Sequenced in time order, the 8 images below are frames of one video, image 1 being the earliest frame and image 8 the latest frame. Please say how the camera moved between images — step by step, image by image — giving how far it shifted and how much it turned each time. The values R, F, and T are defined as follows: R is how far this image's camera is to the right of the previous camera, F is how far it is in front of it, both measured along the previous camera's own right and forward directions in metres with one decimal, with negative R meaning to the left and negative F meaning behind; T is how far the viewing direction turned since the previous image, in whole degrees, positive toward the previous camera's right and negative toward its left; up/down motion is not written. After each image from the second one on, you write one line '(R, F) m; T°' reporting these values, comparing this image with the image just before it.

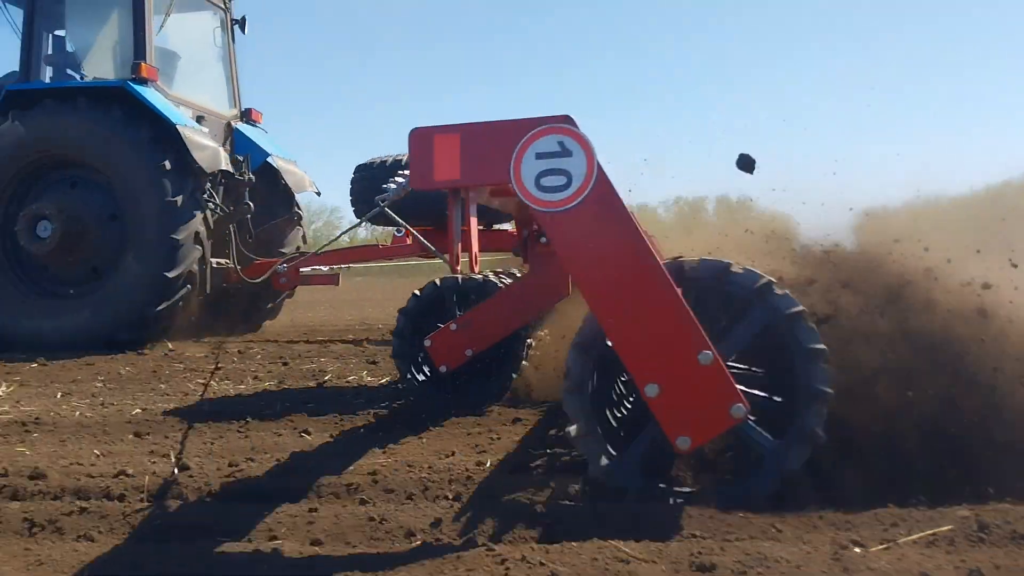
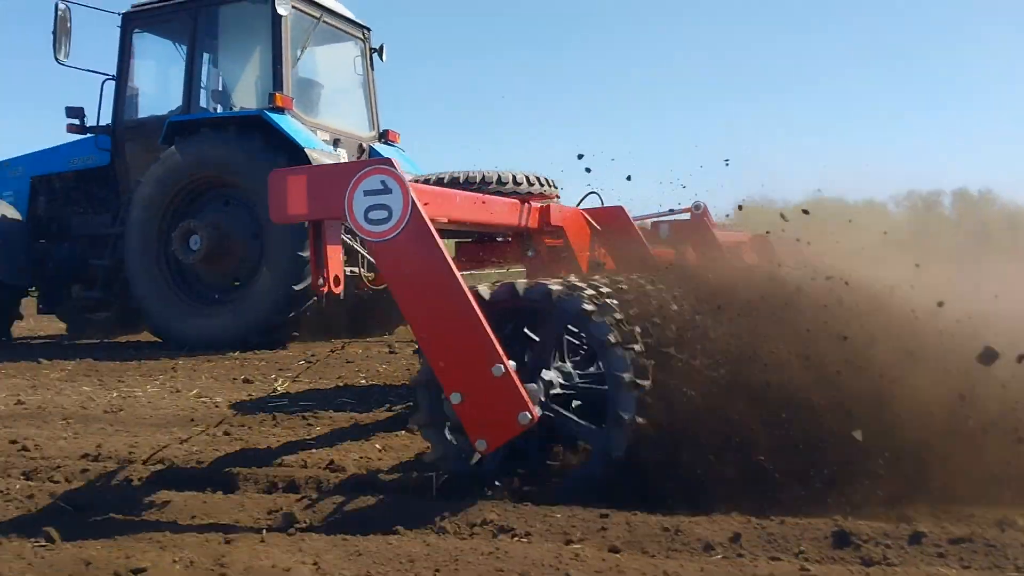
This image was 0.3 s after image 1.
(+1.1, -0.2) m; -12°
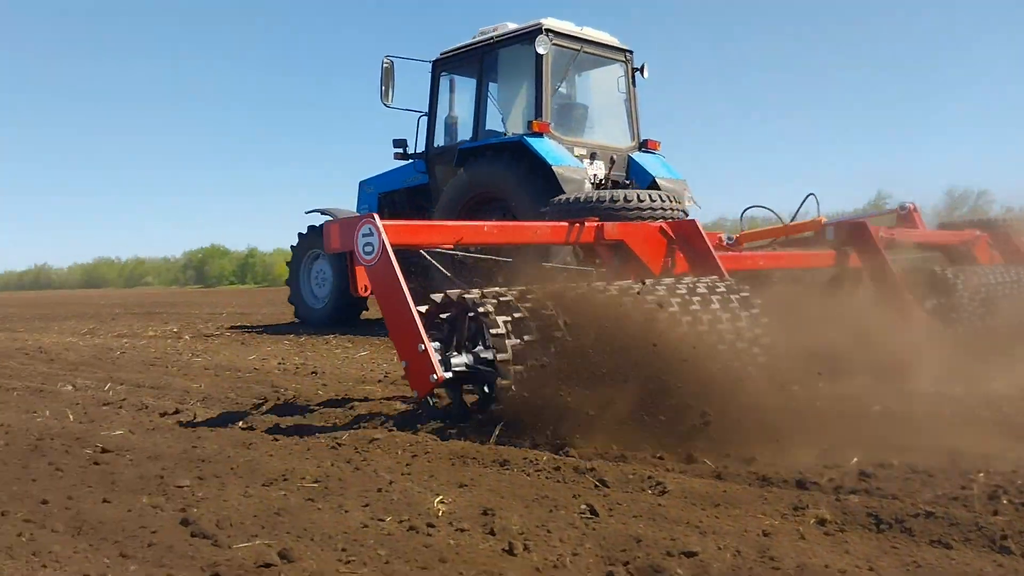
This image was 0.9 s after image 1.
(0.0, -0.8) m; -20°
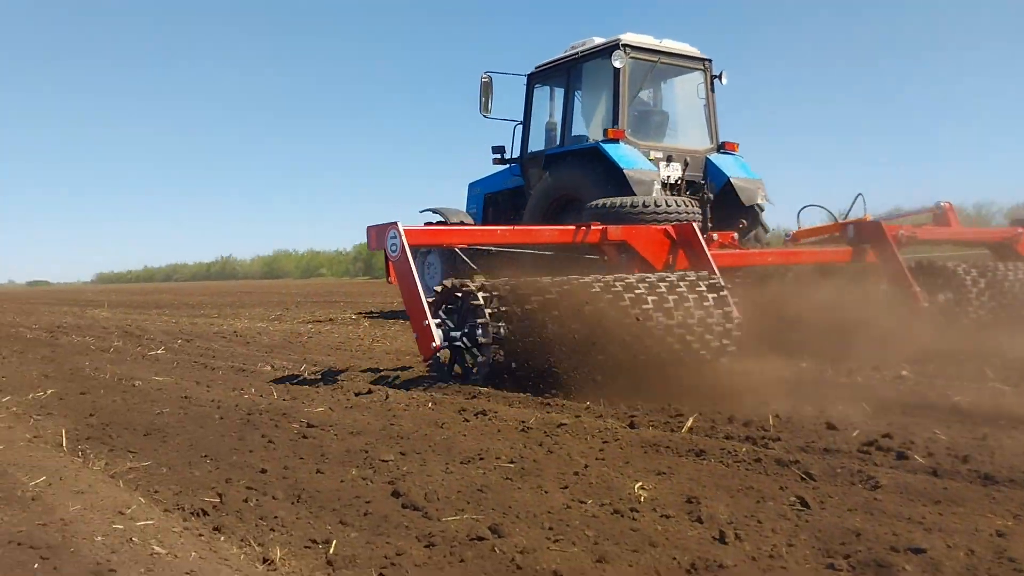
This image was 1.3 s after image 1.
(-0.5, 0.0) m; -6°
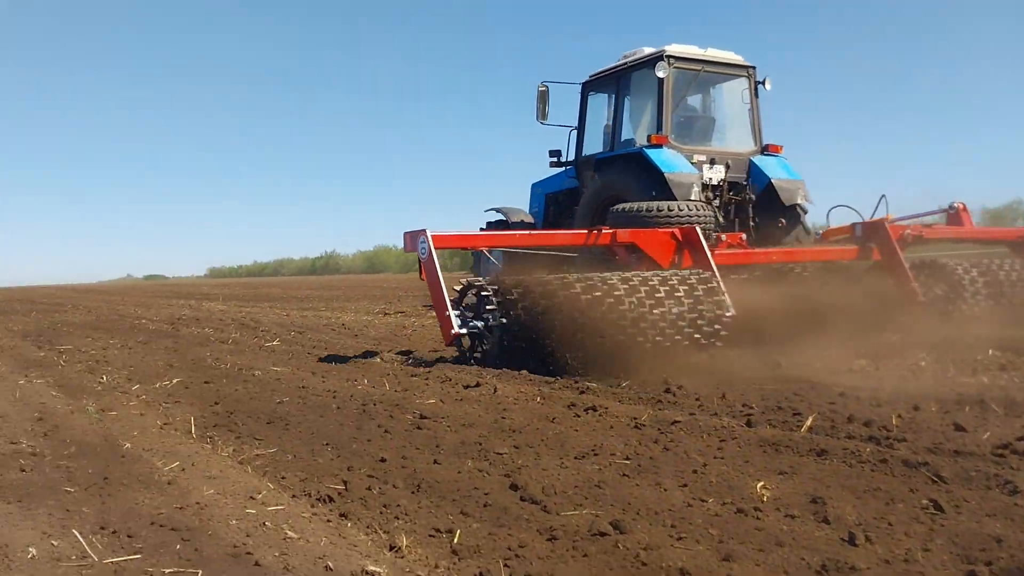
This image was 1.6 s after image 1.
(-0.2, 0.0) m; -4°
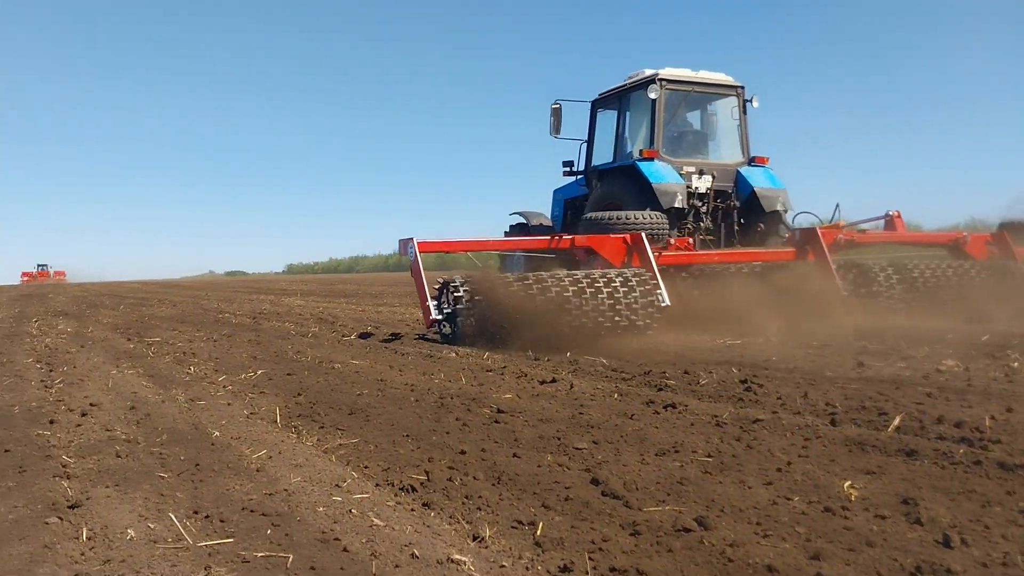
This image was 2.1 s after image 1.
(-0.1, 0.0) m; -3°
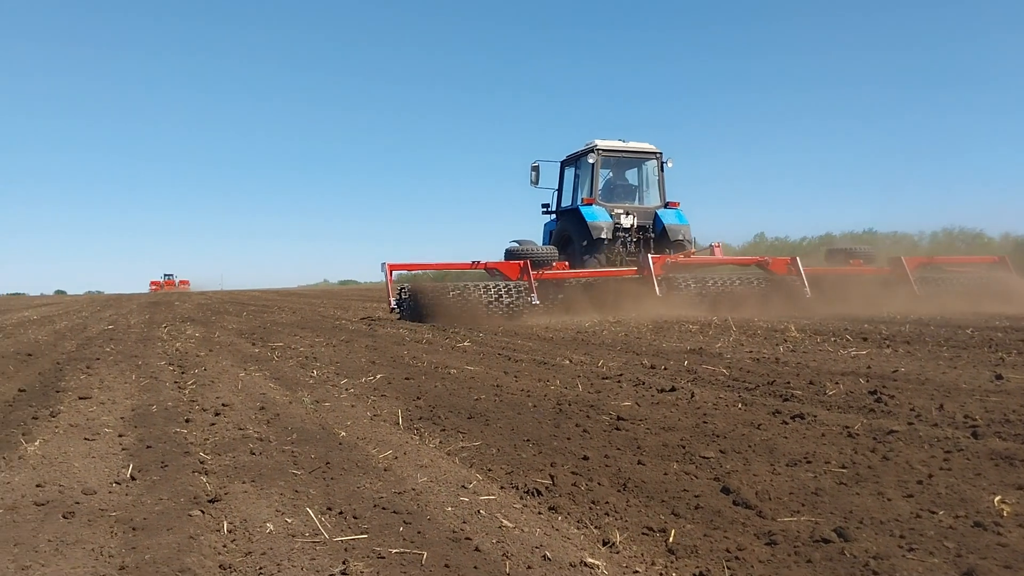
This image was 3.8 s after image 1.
(-0.2, 0.0) m; -5°
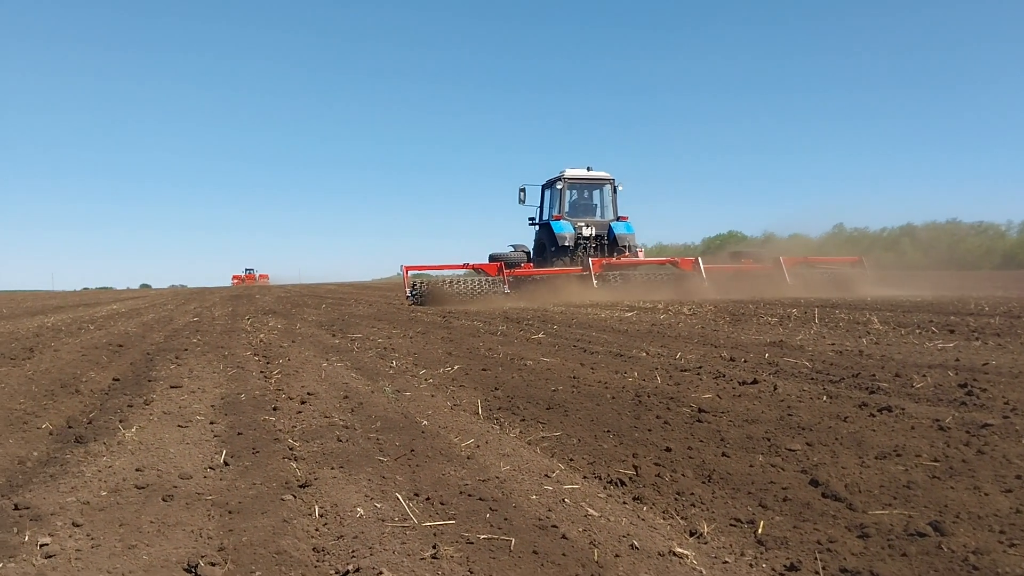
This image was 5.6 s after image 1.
(-0.1, 0.0) m; -4°
